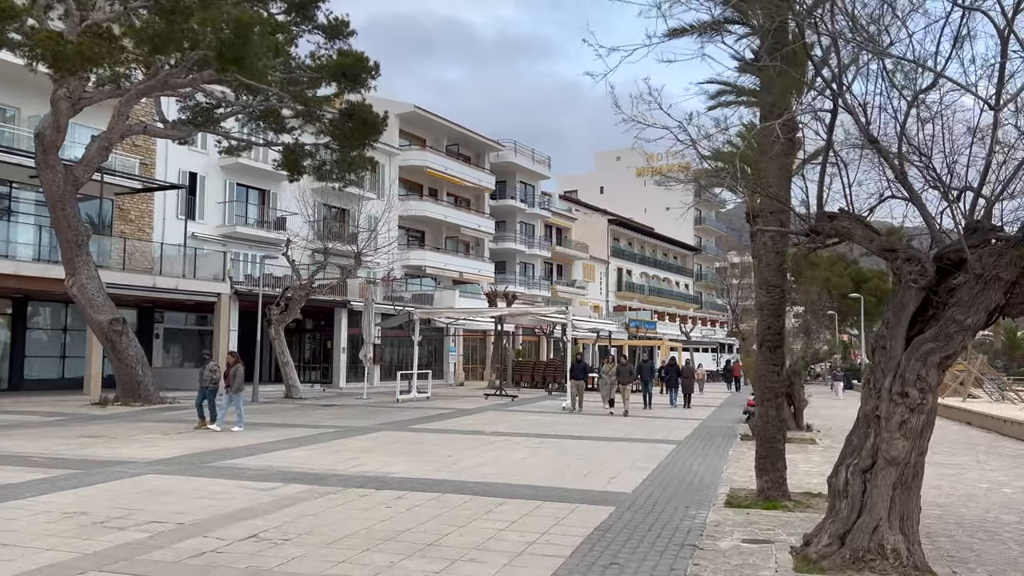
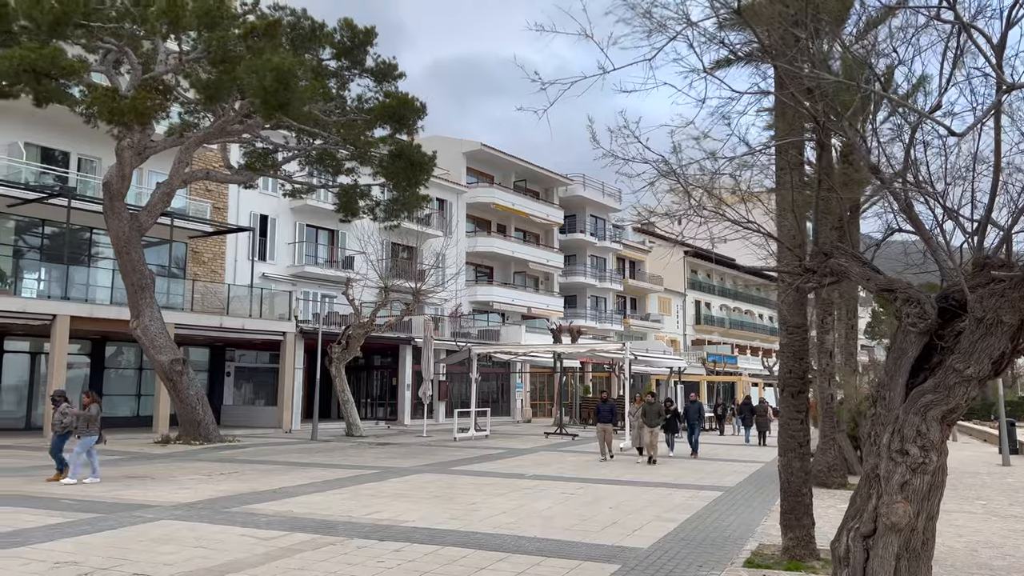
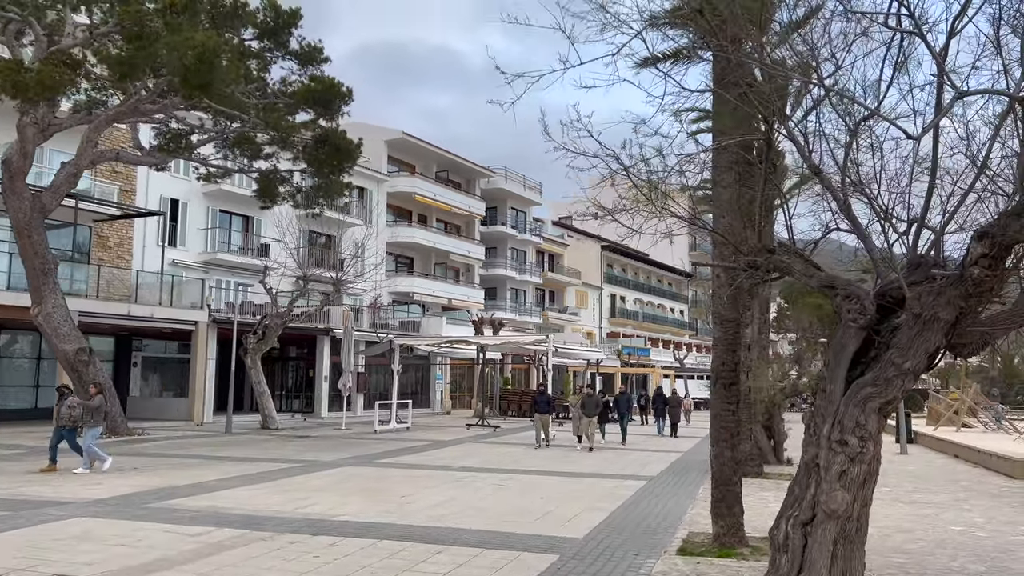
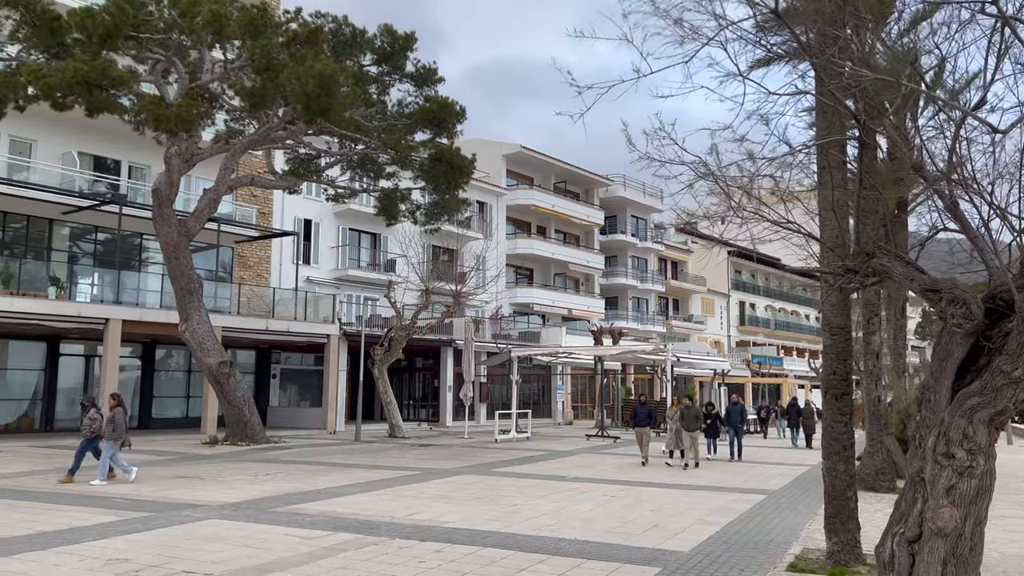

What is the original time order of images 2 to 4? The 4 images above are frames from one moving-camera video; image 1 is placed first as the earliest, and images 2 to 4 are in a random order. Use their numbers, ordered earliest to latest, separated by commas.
3, 2, 4
